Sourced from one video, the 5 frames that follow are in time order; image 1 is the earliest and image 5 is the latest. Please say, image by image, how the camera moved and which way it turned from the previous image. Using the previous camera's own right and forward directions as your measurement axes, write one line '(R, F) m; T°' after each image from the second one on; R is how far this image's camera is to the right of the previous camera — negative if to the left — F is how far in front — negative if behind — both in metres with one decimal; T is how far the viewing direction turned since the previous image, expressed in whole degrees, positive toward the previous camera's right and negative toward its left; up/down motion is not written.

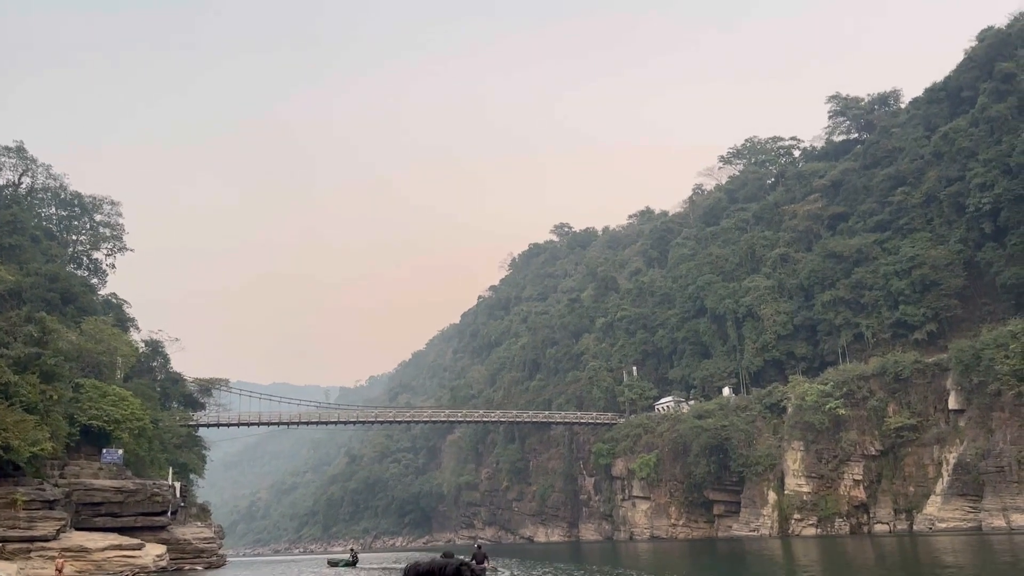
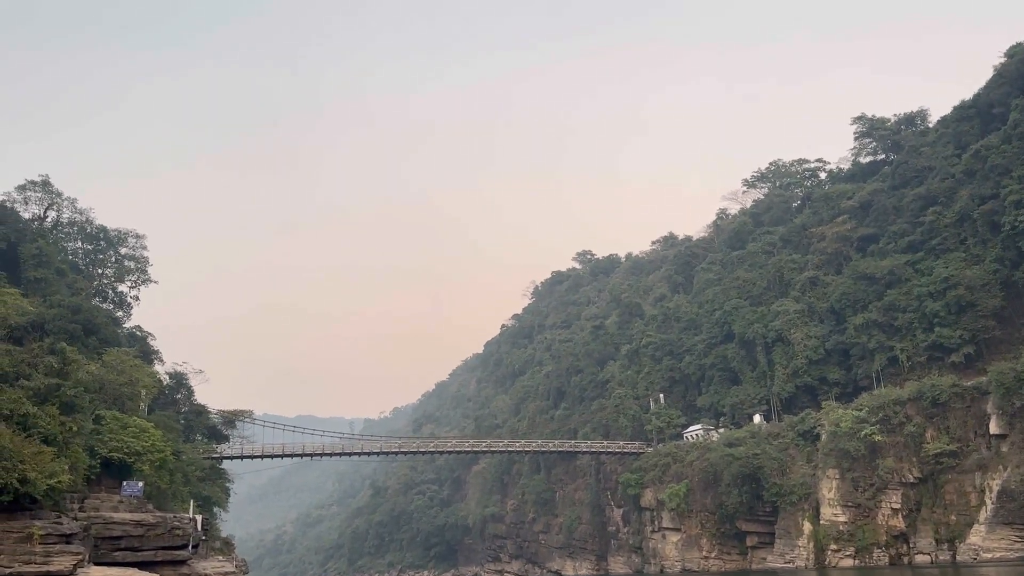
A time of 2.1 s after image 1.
(0.0, +0.6) m; -2°
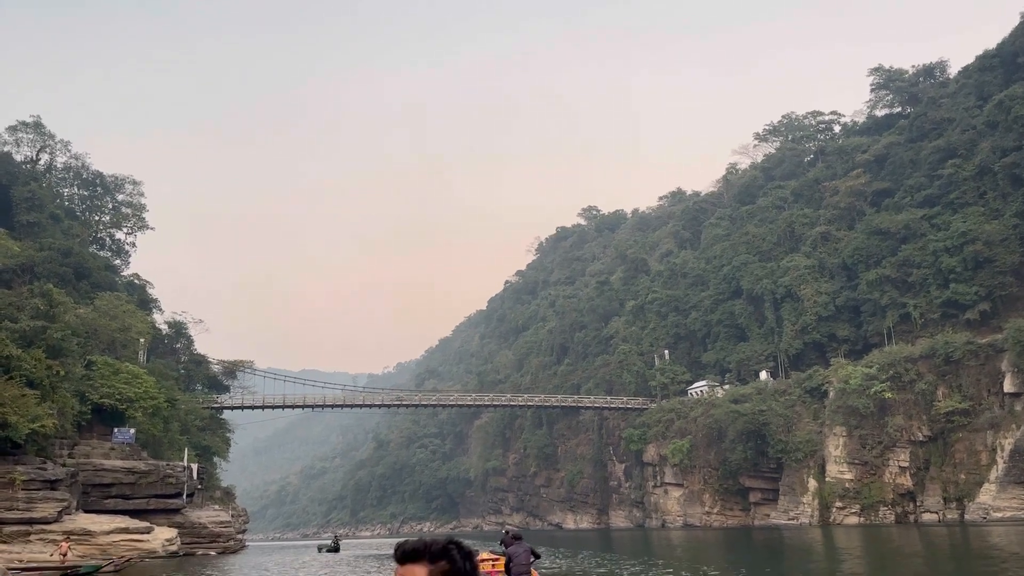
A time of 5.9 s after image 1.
(0.0, +1.2) m; 0°
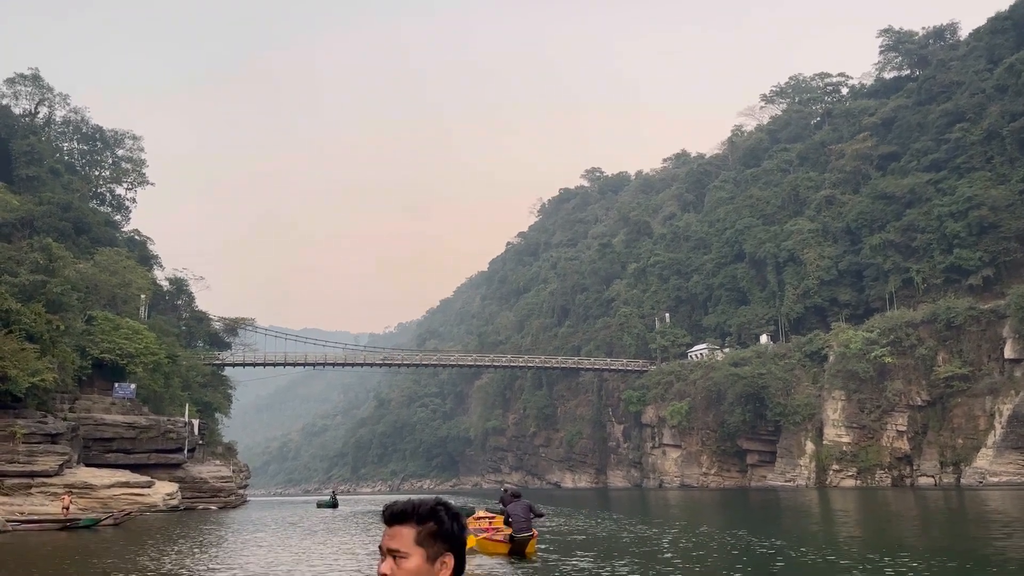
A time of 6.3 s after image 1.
(0.0, +0.2) m; 0°
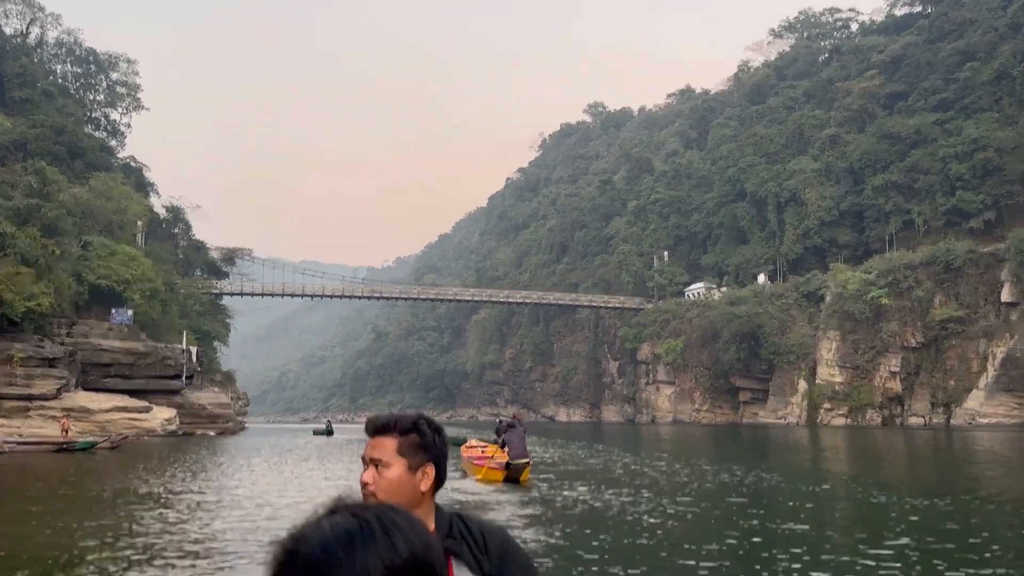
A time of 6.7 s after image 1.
(0.0, +0.2) m; 0°
